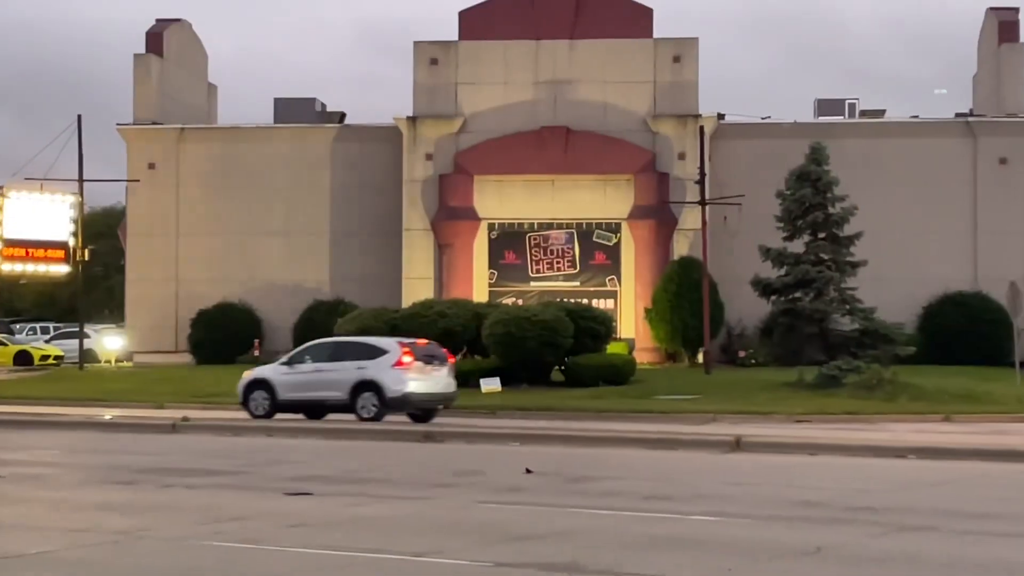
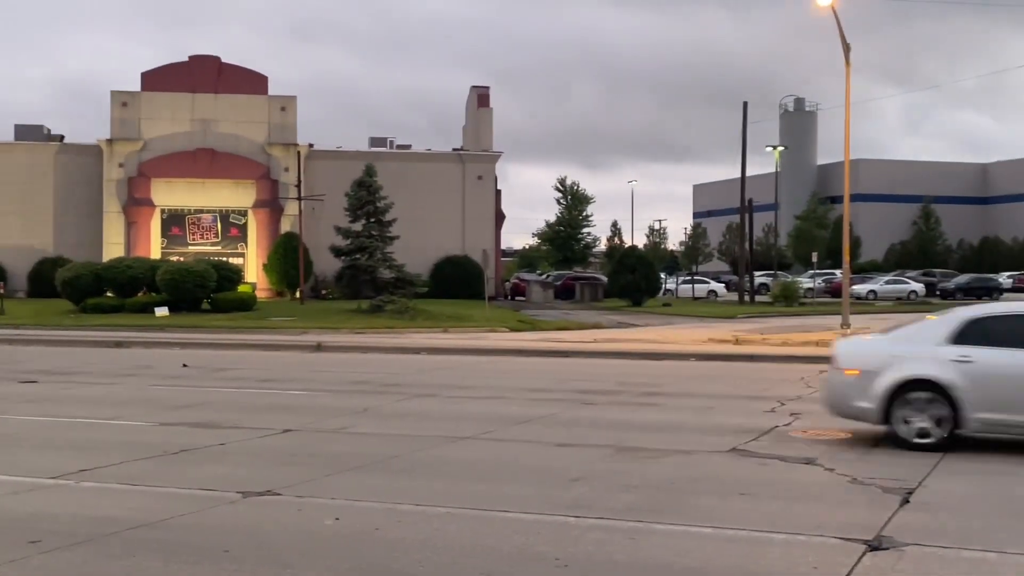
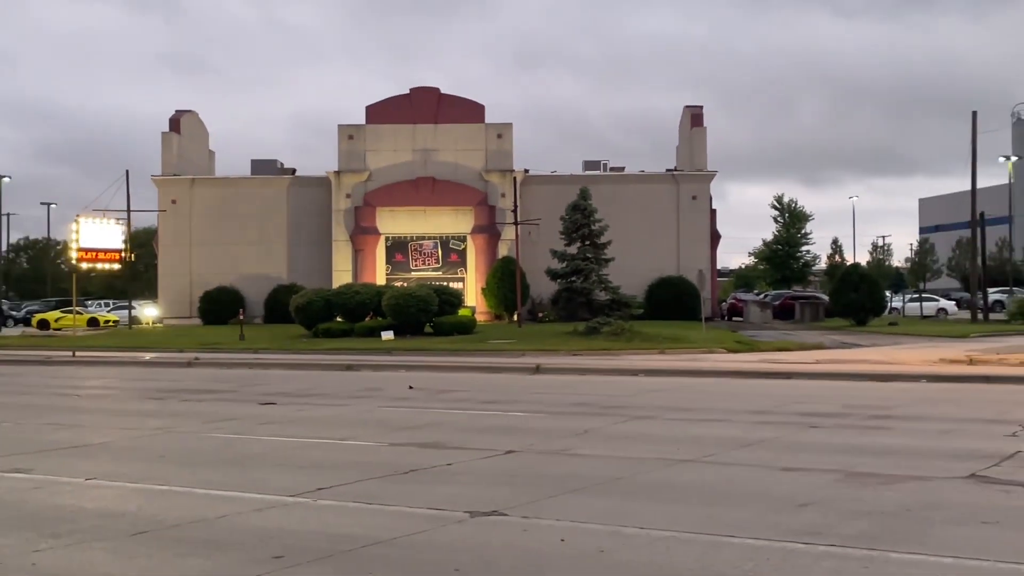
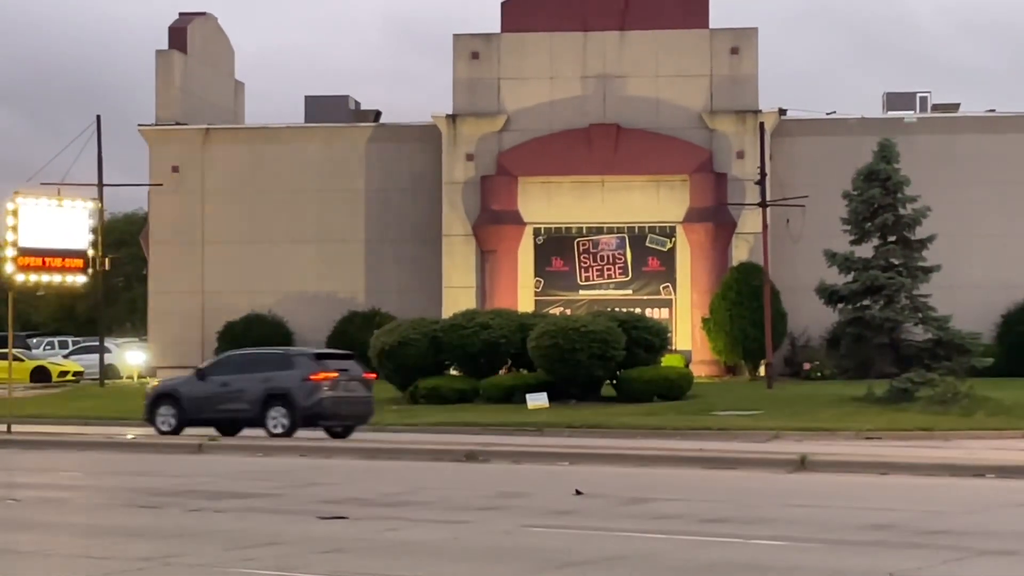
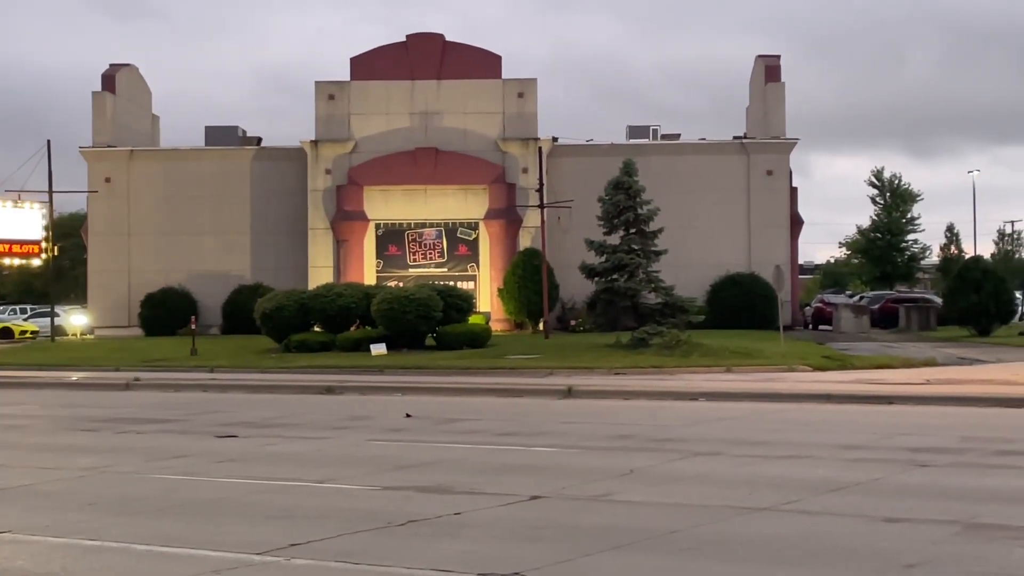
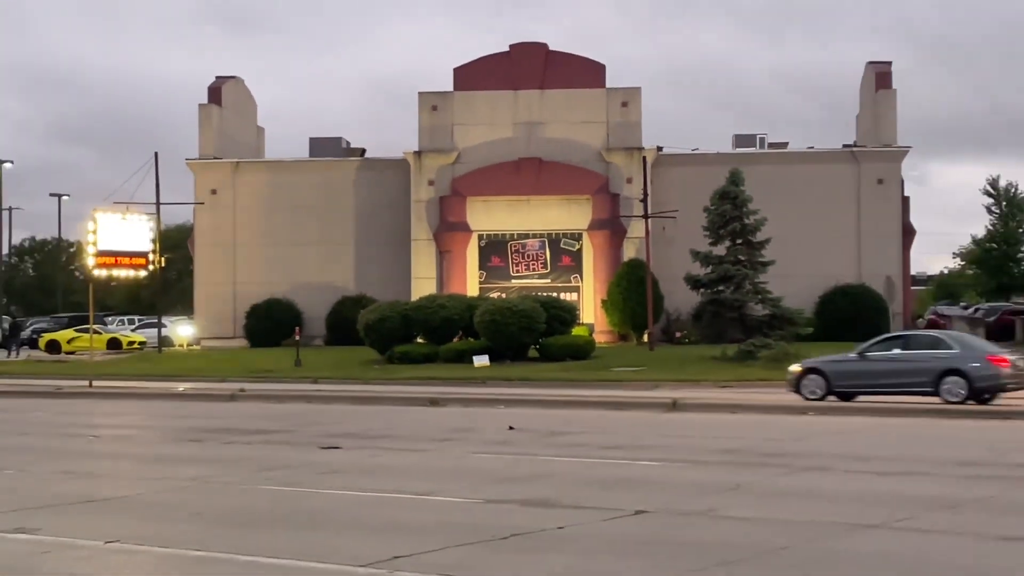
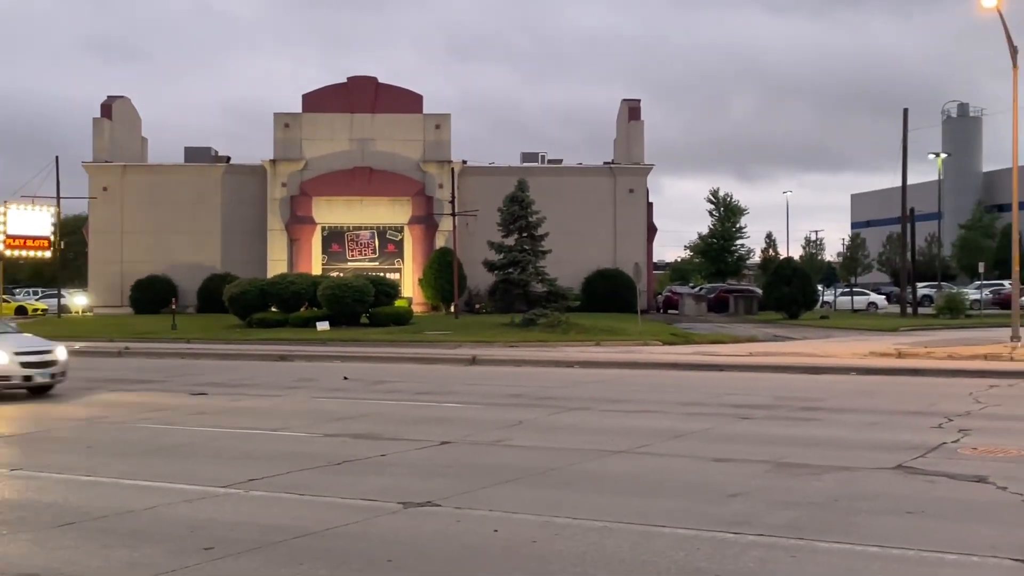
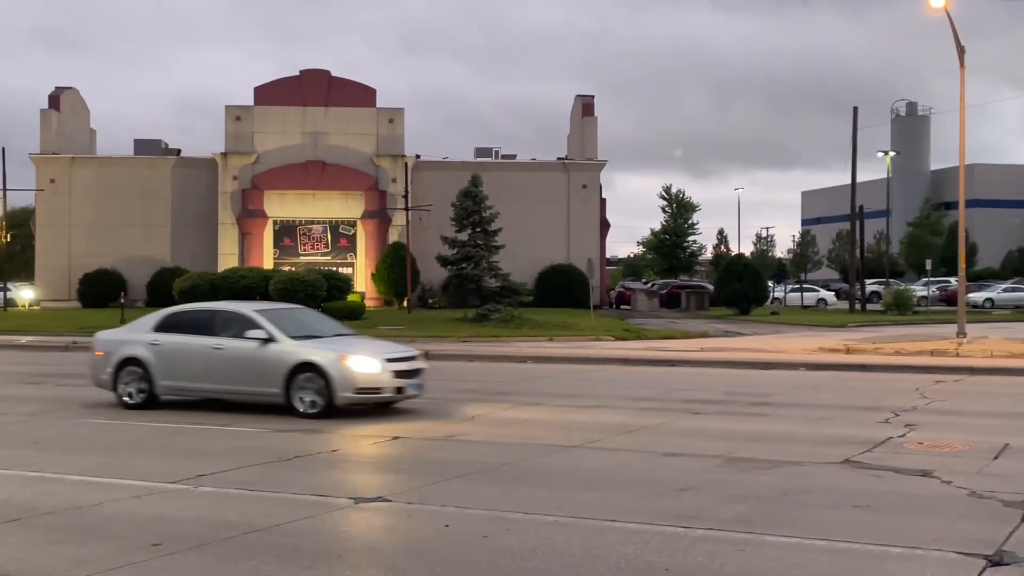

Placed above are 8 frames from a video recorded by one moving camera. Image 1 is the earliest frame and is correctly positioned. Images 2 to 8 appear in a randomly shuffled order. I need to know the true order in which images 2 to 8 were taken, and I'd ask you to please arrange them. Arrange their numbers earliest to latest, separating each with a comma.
4, 6, 5, 3, 7, 8, 2
